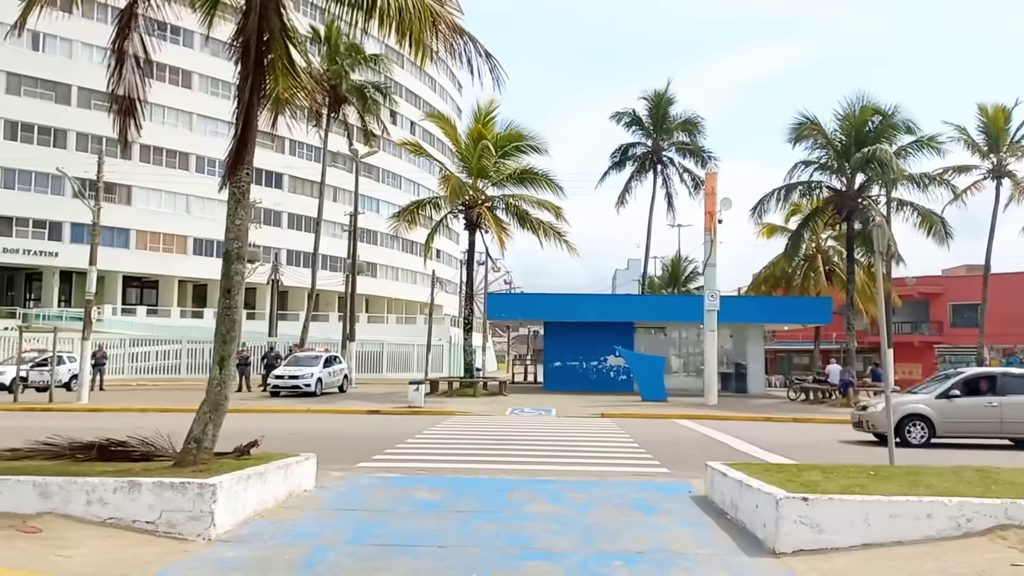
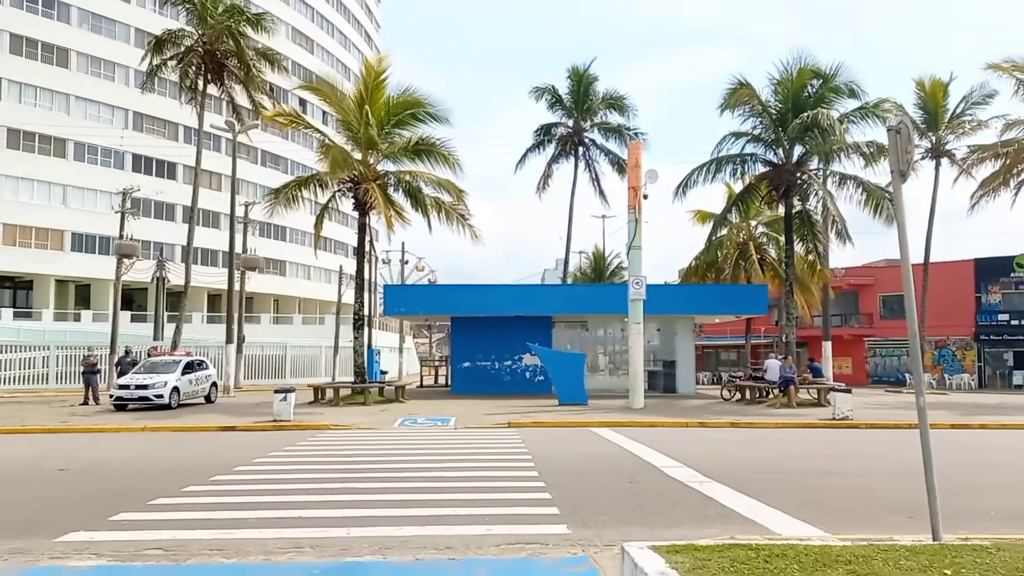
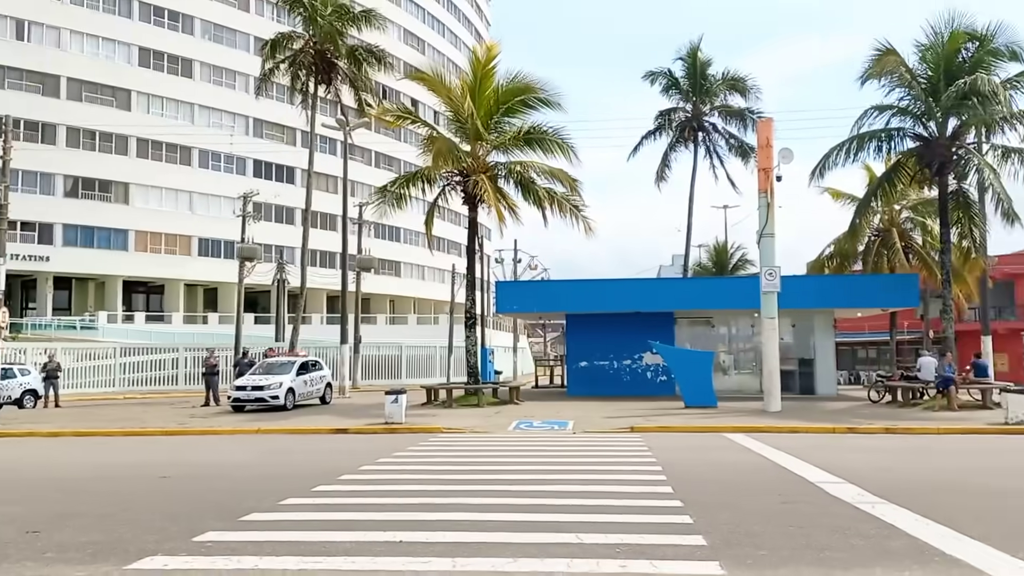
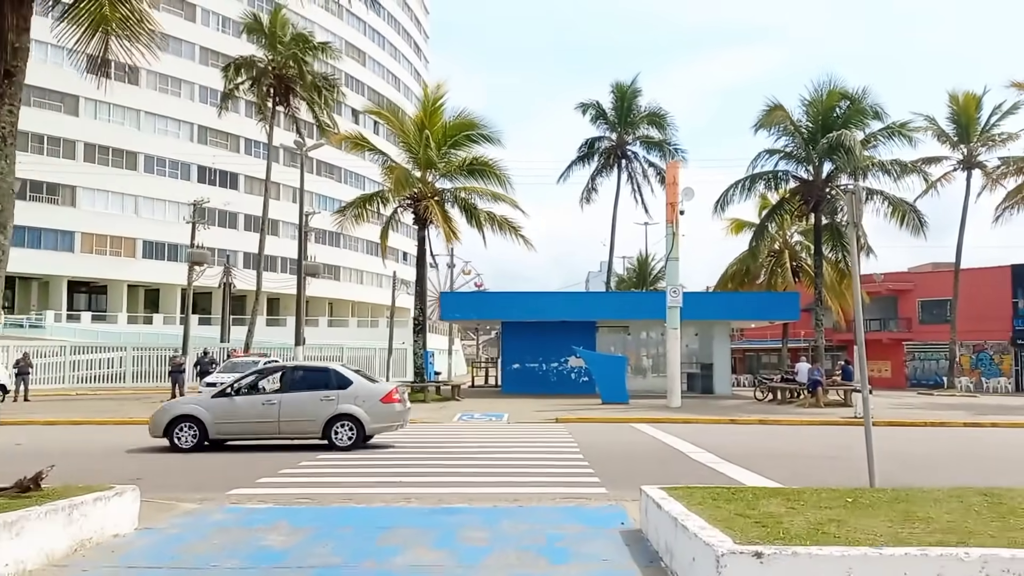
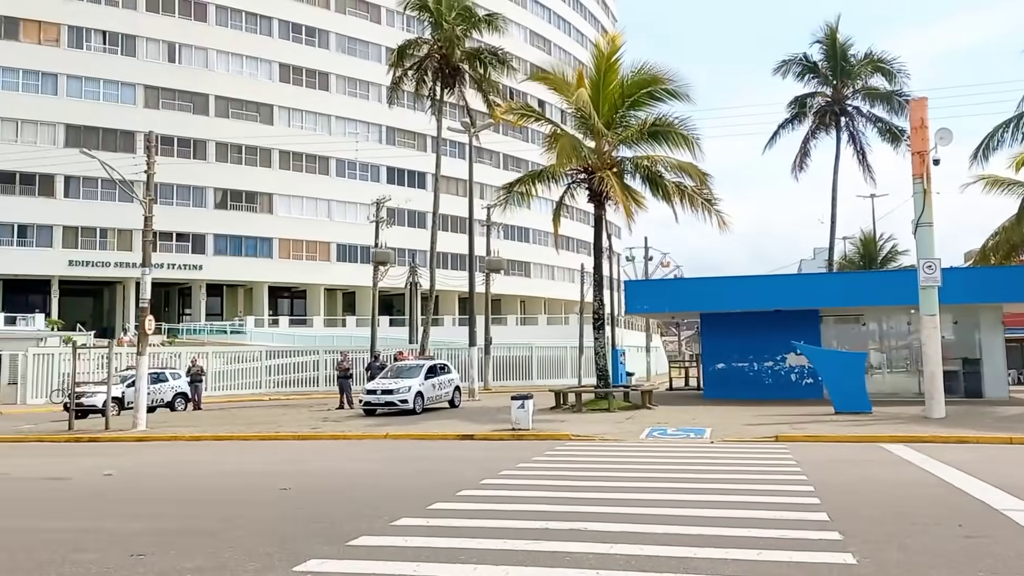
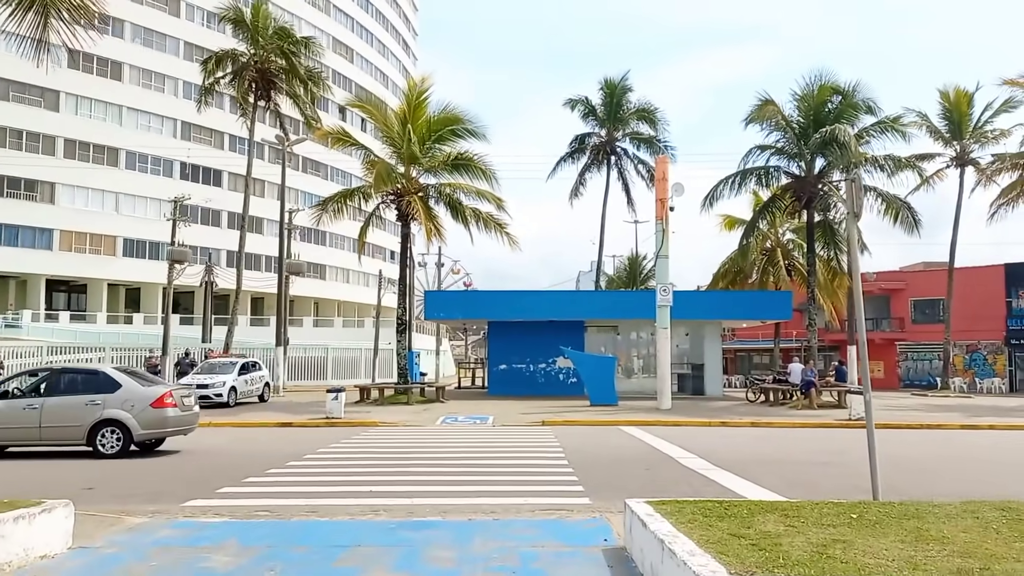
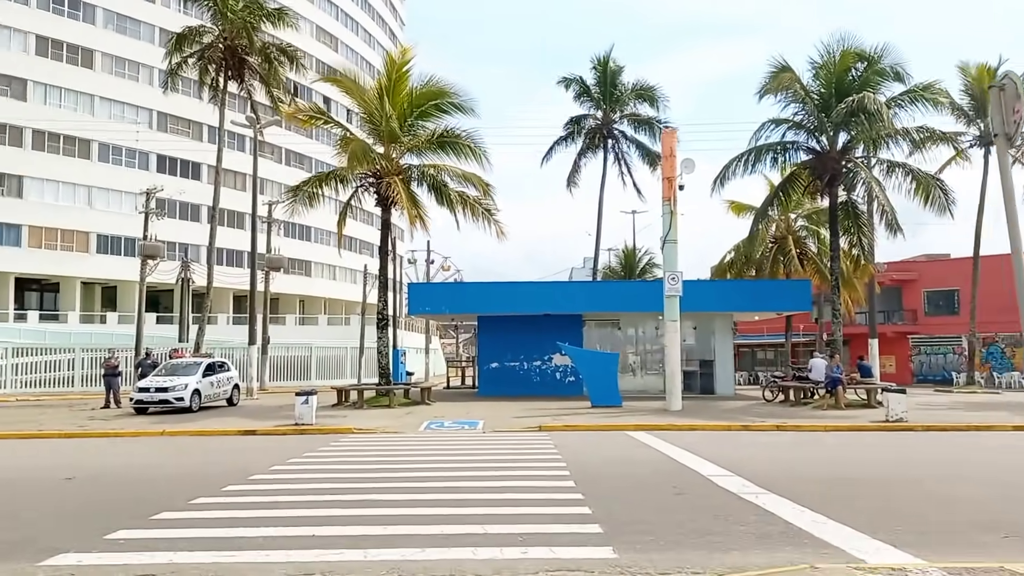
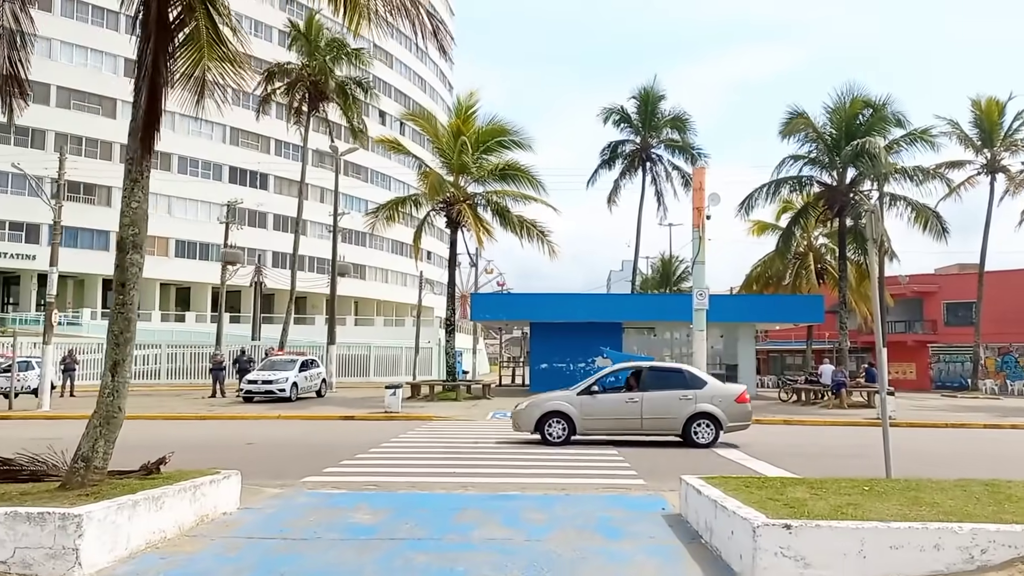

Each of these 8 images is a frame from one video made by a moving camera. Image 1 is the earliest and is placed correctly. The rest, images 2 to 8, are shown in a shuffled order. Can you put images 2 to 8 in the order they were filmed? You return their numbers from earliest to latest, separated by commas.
8, 4, 6, 2, 7, 3, 5
